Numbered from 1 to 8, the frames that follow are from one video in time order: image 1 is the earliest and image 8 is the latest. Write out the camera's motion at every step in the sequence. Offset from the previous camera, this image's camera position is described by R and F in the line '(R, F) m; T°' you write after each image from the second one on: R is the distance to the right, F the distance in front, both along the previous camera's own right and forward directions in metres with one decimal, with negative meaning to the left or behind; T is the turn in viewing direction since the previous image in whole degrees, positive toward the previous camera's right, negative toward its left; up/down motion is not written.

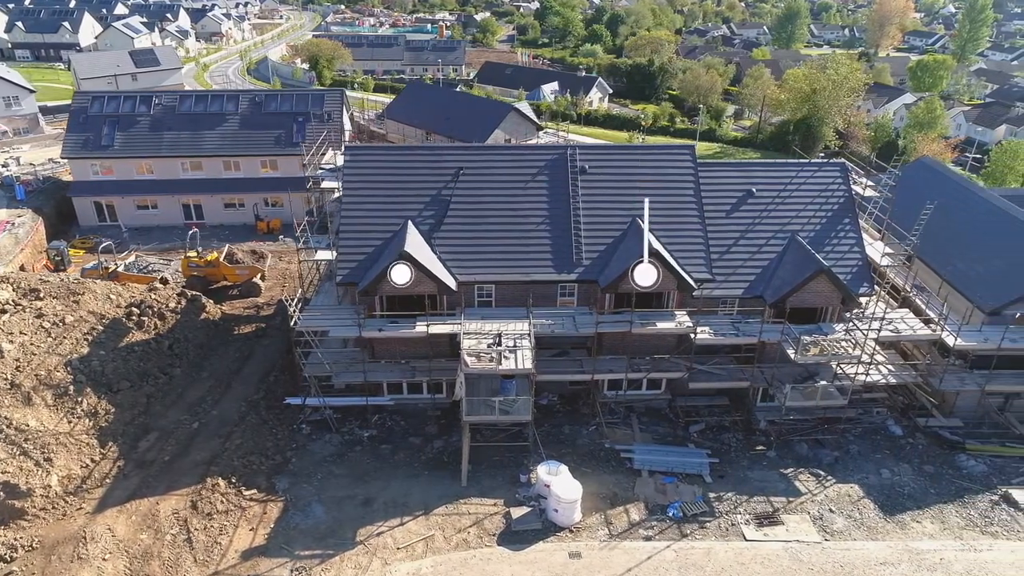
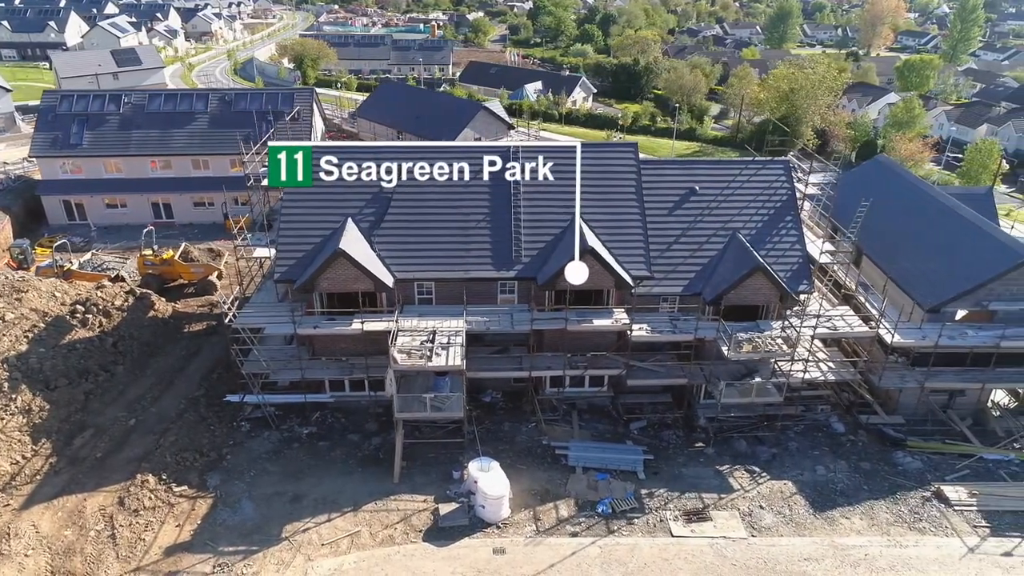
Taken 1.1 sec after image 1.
(+2.2, -0.1) m; 0°
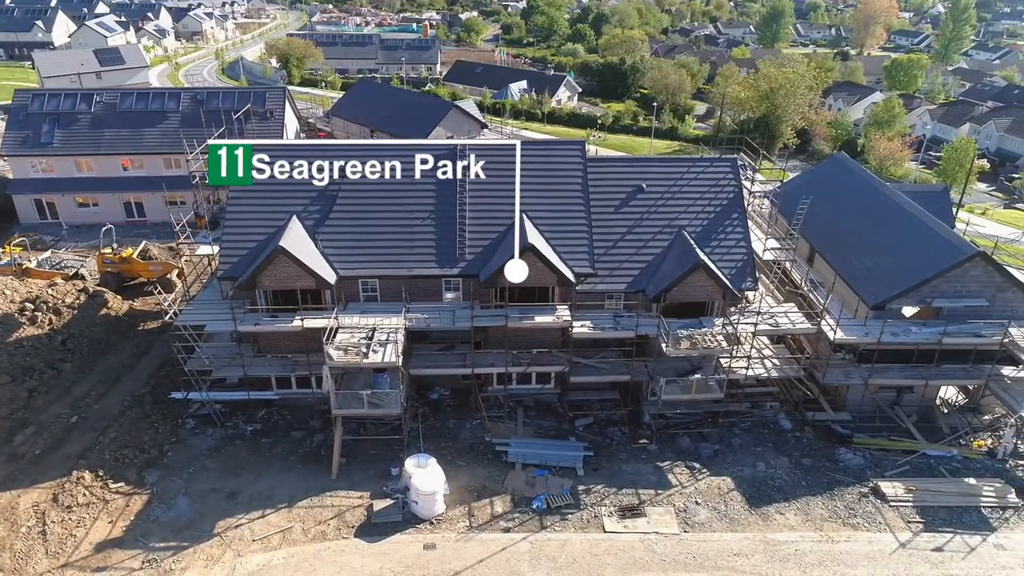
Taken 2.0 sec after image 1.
(+2.0, -0.1) m; 0°
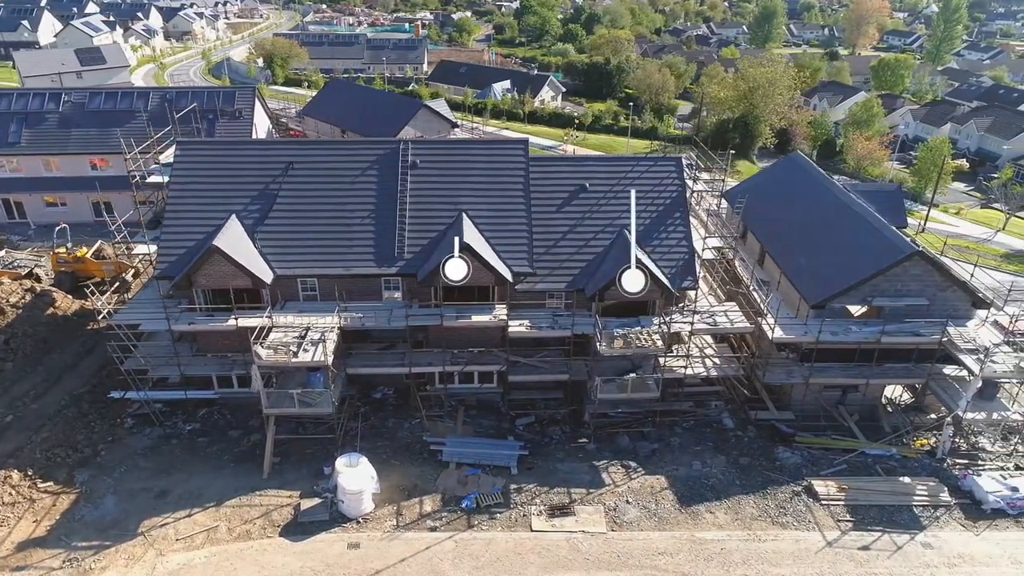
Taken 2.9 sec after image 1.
(+2.2, 0.0) m; 0°
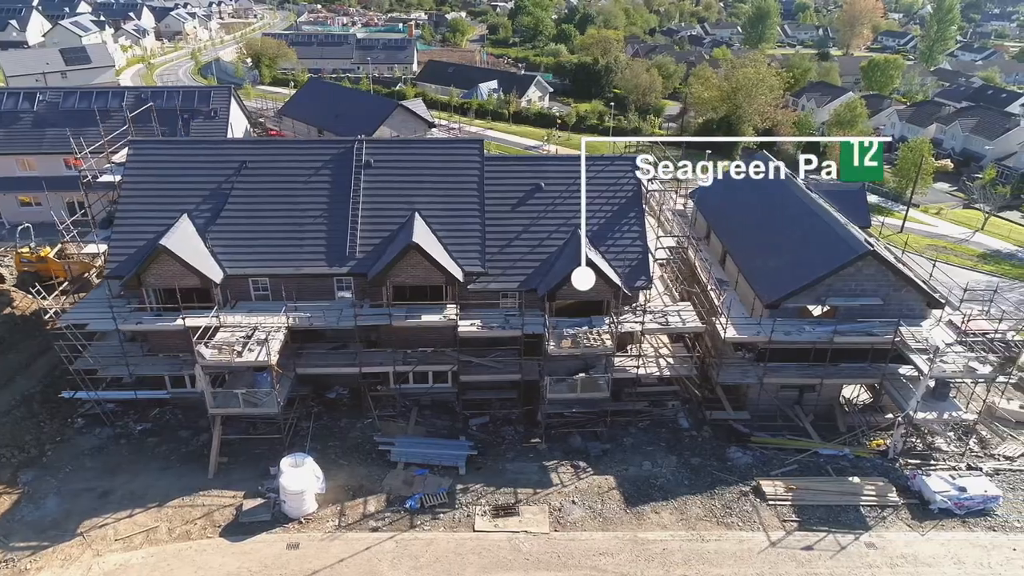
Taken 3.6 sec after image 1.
(+1.7, +0.1) m; 0°
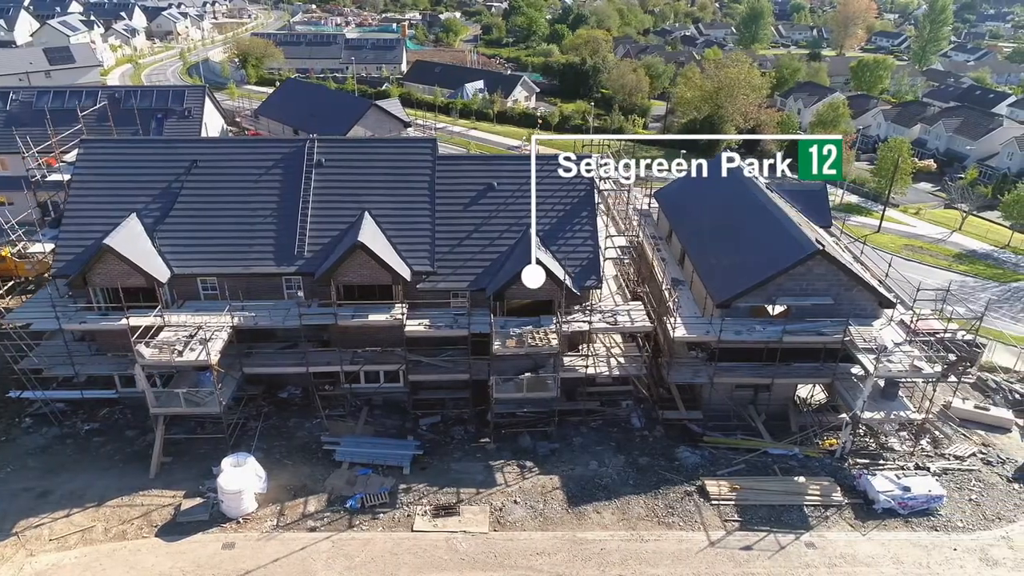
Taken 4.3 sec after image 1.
(+1.9, 0.0) m; 0°
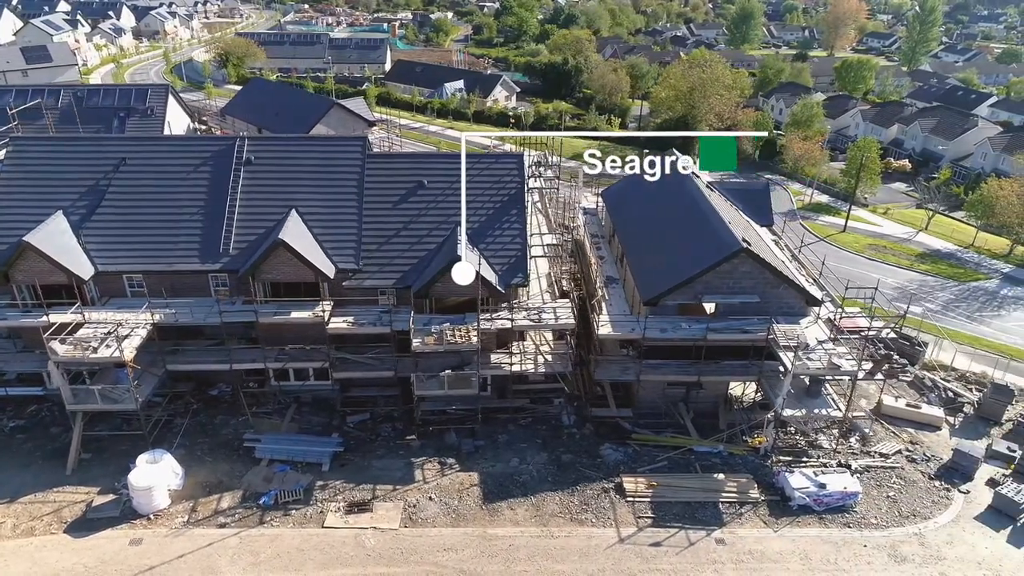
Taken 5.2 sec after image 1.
(+2.7, -0.1) m; 0°
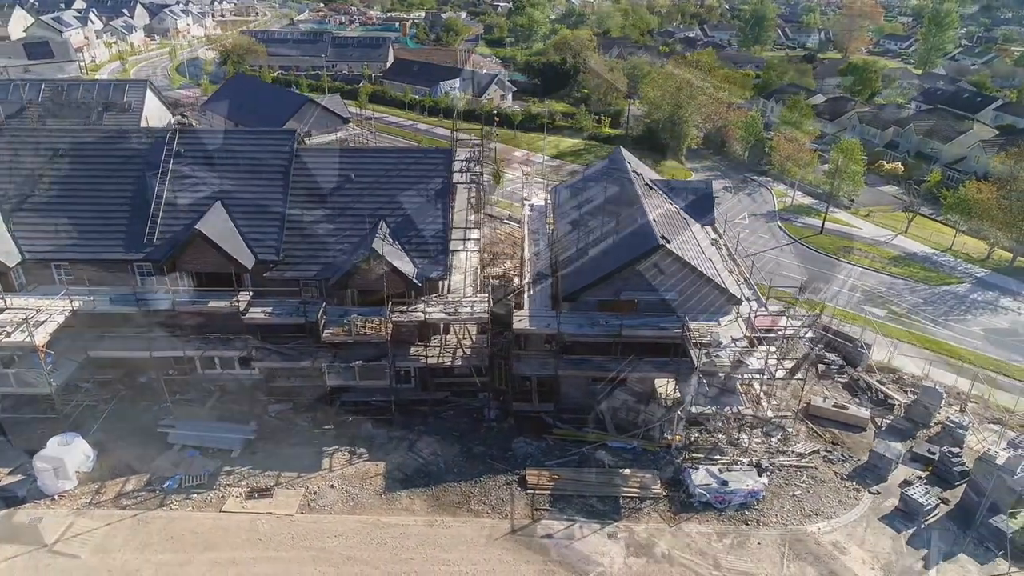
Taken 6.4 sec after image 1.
(+3.8, -0.2) m; -2°
